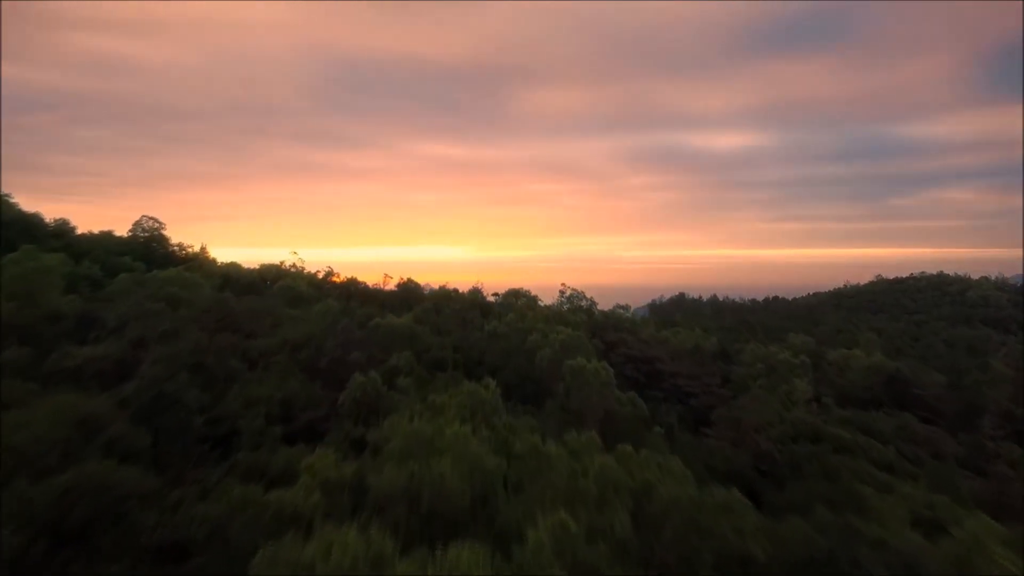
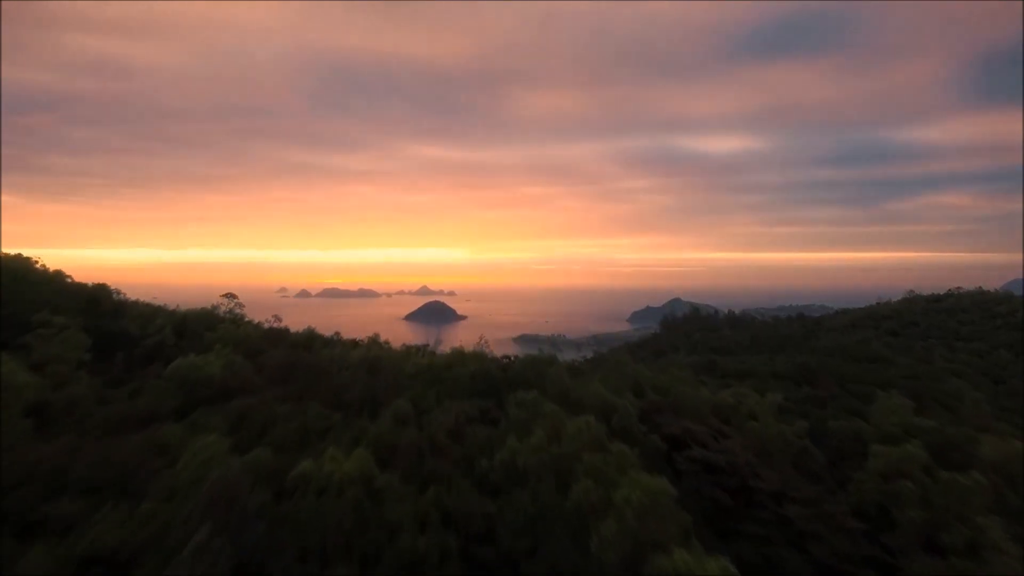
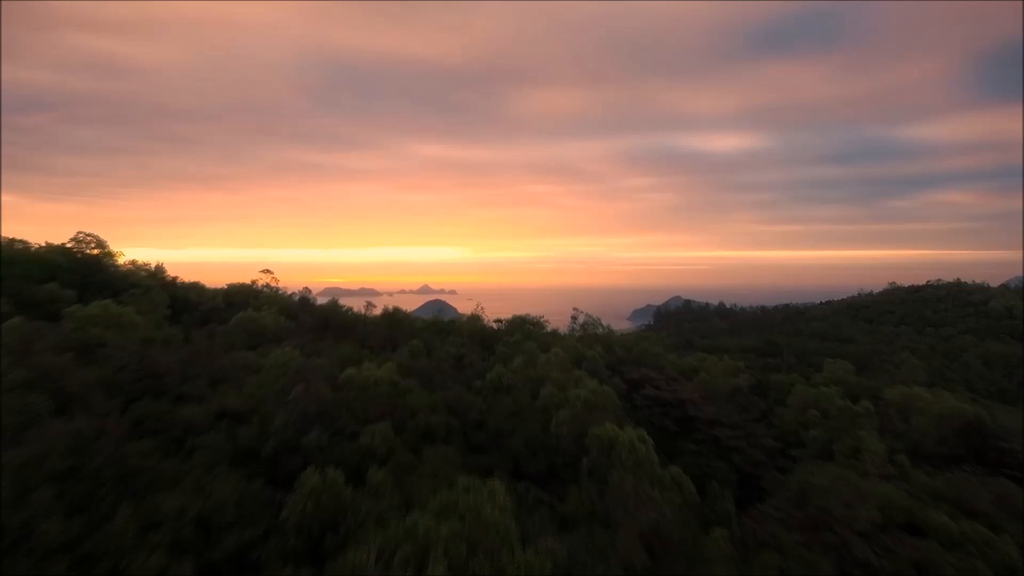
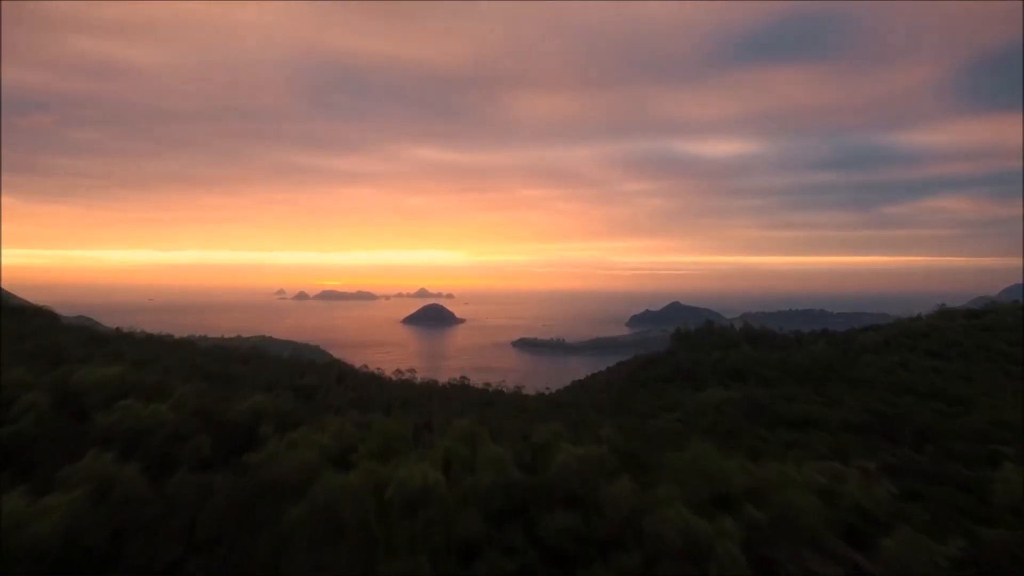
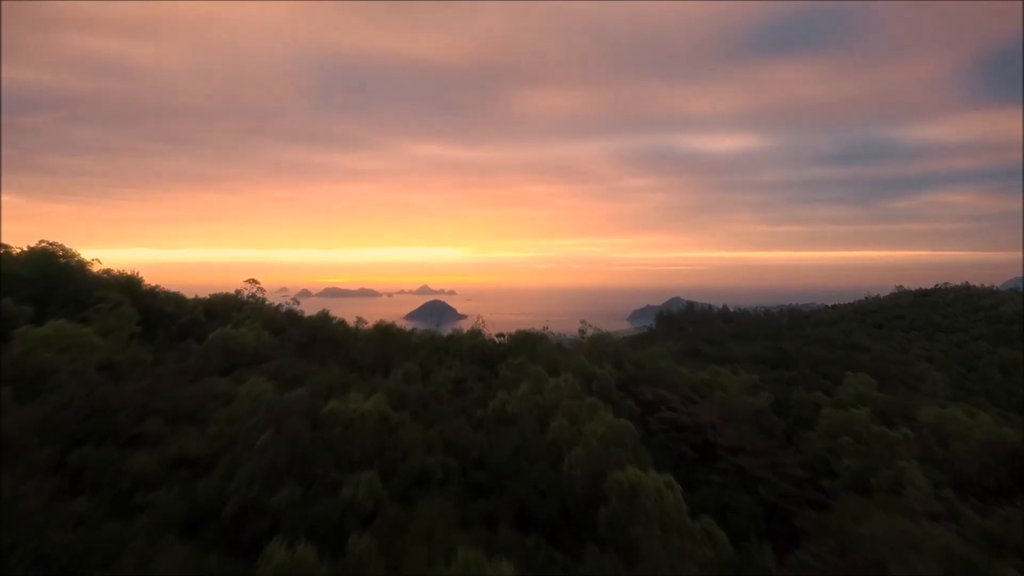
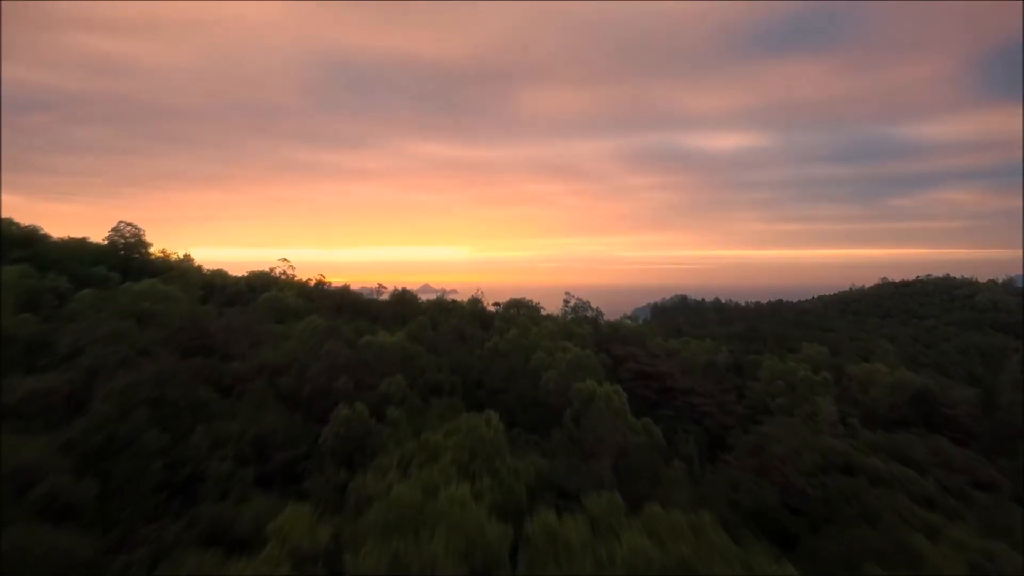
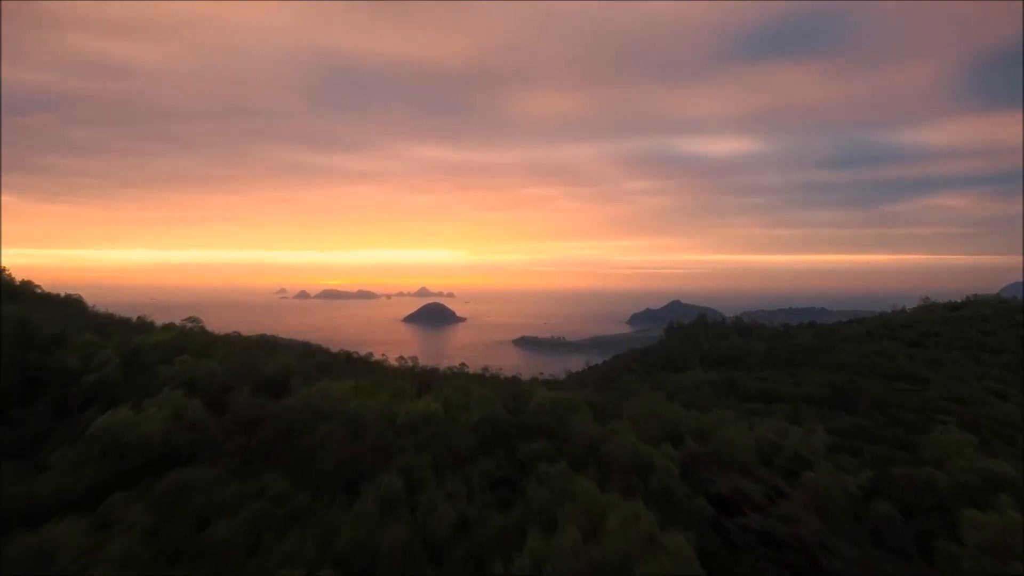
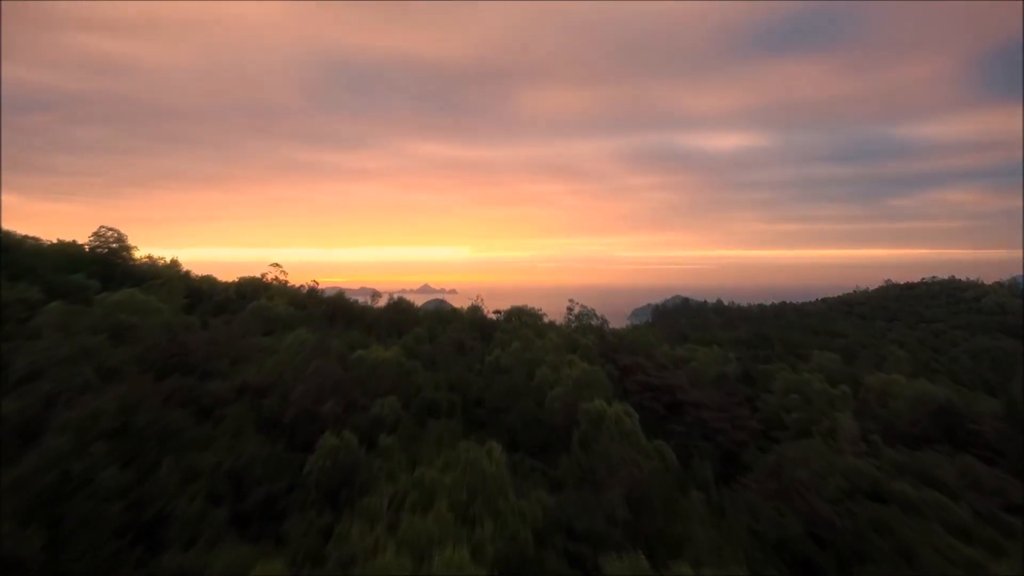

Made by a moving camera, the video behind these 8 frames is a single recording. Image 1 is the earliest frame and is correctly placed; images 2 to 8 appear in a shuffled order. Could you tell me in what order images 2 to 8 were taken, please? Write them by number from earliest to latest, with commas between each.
6, 8, 3, 5, 2, 7, 4
